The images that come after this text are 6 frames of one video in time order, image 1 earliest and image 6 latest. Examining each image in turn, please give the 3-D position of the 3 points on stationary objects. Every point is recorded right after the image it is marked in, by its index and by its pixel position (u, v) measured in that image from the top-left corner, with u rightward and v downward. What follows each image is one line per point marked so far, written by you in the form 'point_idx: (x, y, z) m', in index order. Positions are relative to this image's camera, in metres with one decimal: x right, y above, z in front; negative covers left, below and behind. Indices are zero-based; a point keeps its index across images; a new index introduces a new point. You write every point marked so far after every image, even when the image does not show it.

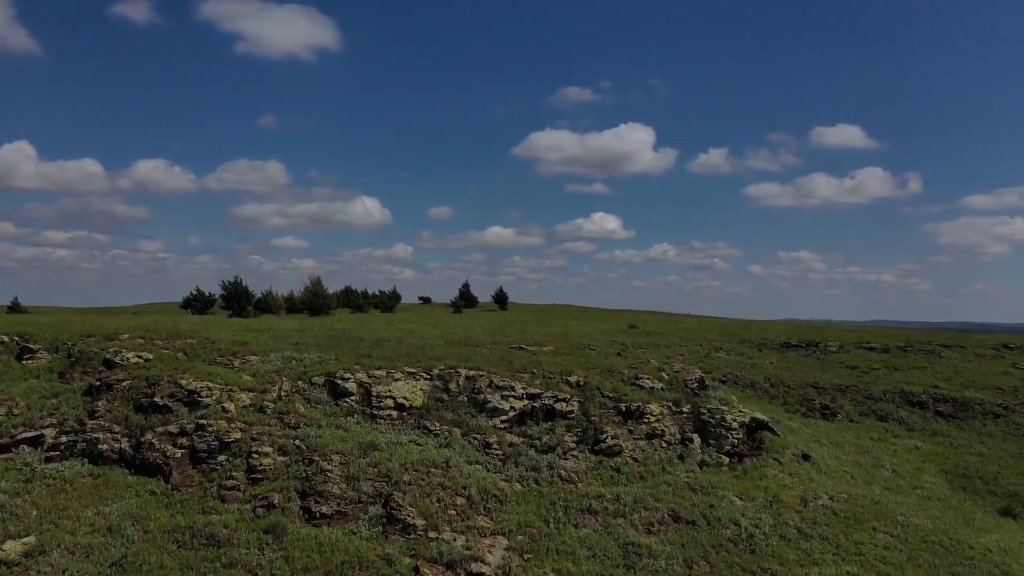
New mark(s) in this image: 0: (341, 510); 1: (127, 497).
0: (-2.7, -3.5, +12.9) m
1: (-6.0, -3.3, +12.8) m
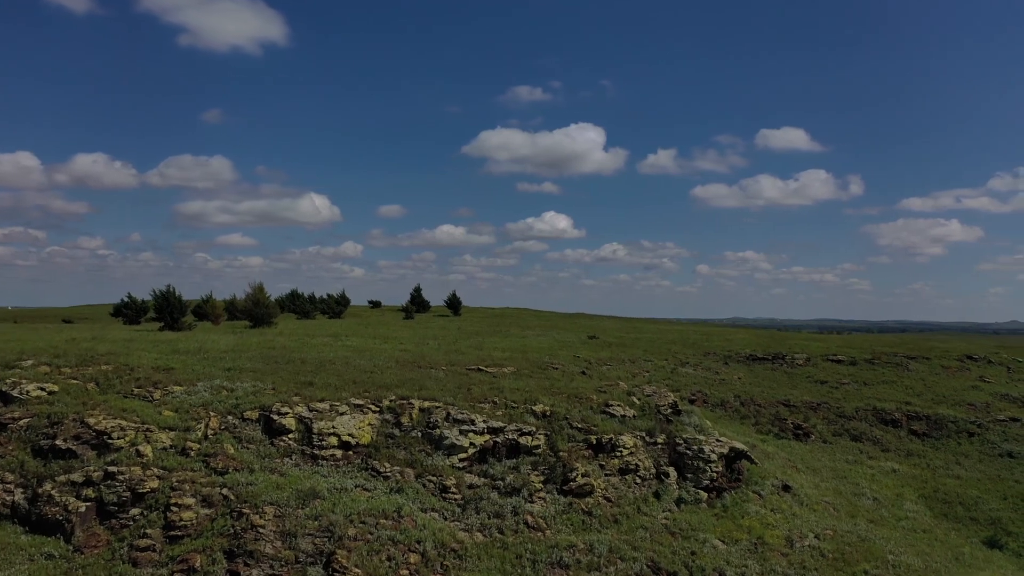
0: (-3.2, -3.9, +11.2) m
1: (-6.5, -3.6, +10.8) m
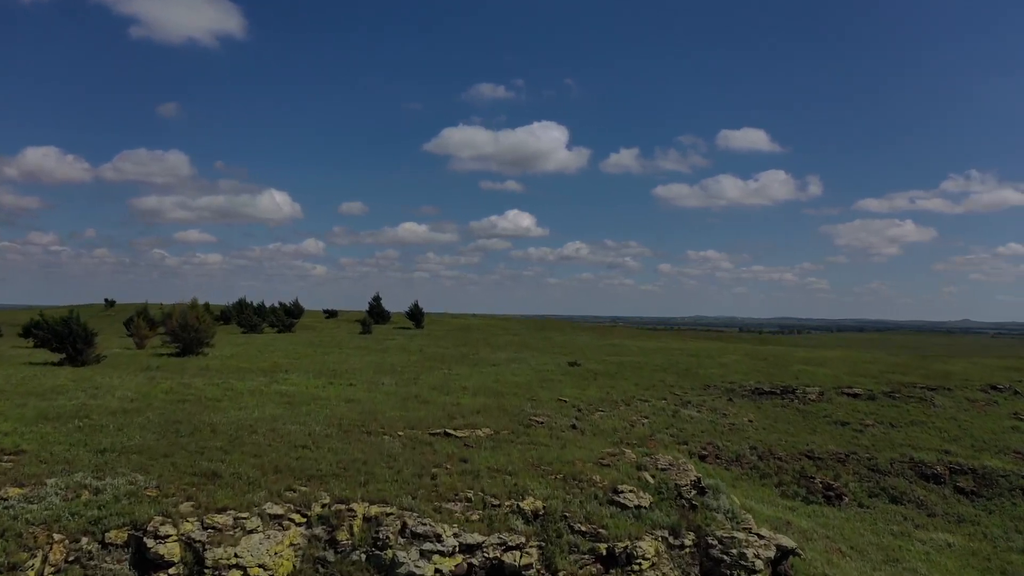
0: (-3.3, -4.6, +7.1) m
1: (-6.6, -4.4, +6.6) m
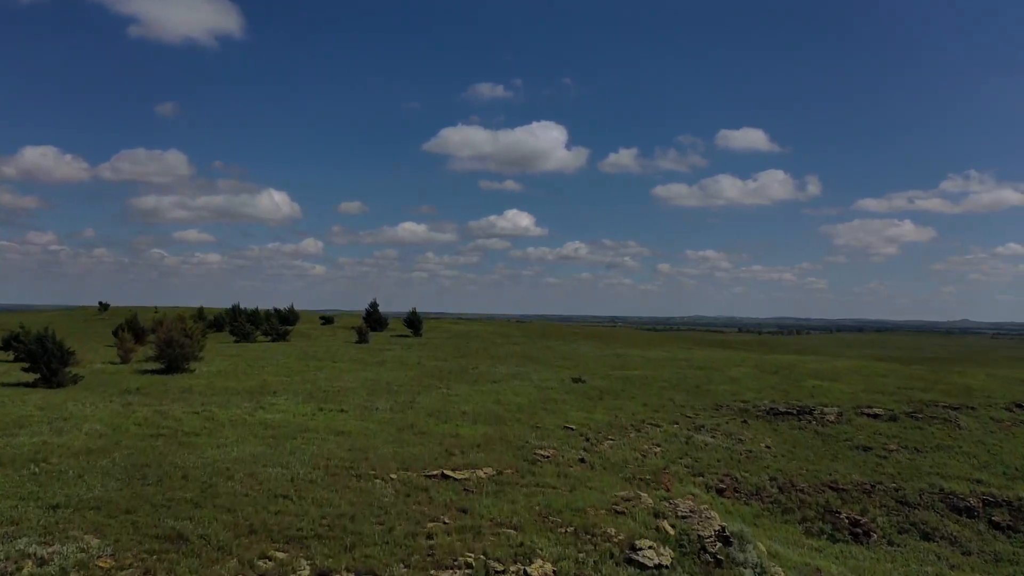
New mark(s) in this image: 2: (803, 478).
0: (-3.3, -5.0, +5.8) m
1: (-6.6, -4.8, +5.3) m
2: (+6.6, -4.3, +18.6) m
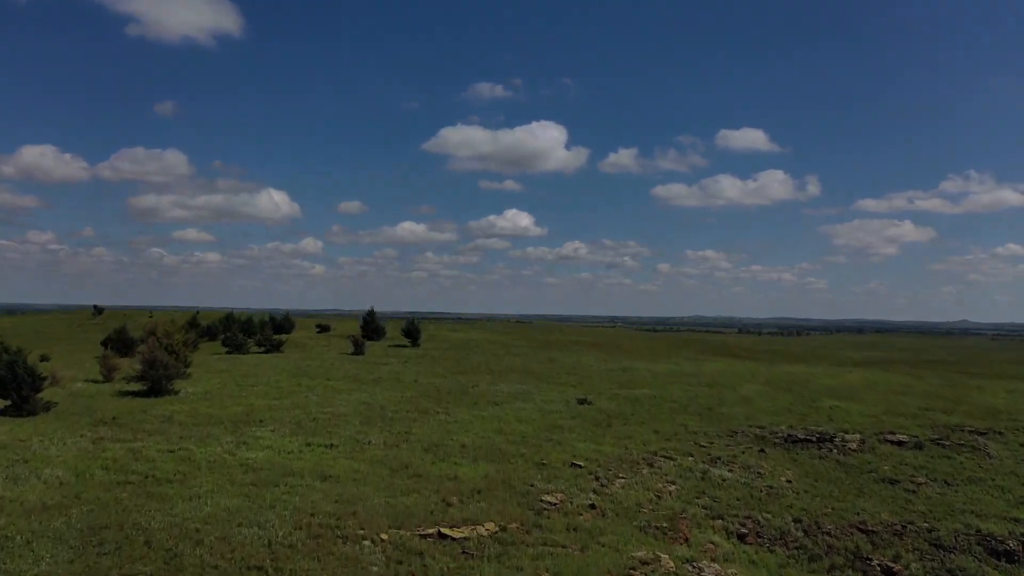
0: (-3.2, -5.6, +4.5) m
1: (-6.5, -5.3, +4.0) m
2: (+6.6, -4.8, +17.2) m
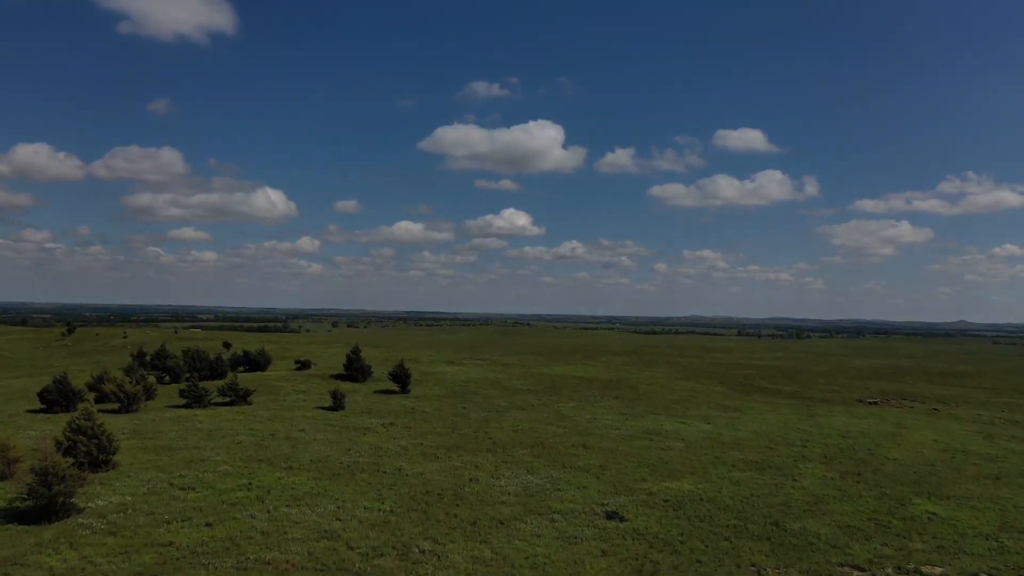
0: (-2.9, -7.5, -1.5) m
1: (-6.1, -7.3, -2.1) m
2: (+6.9, -6.8, +11.3) m
